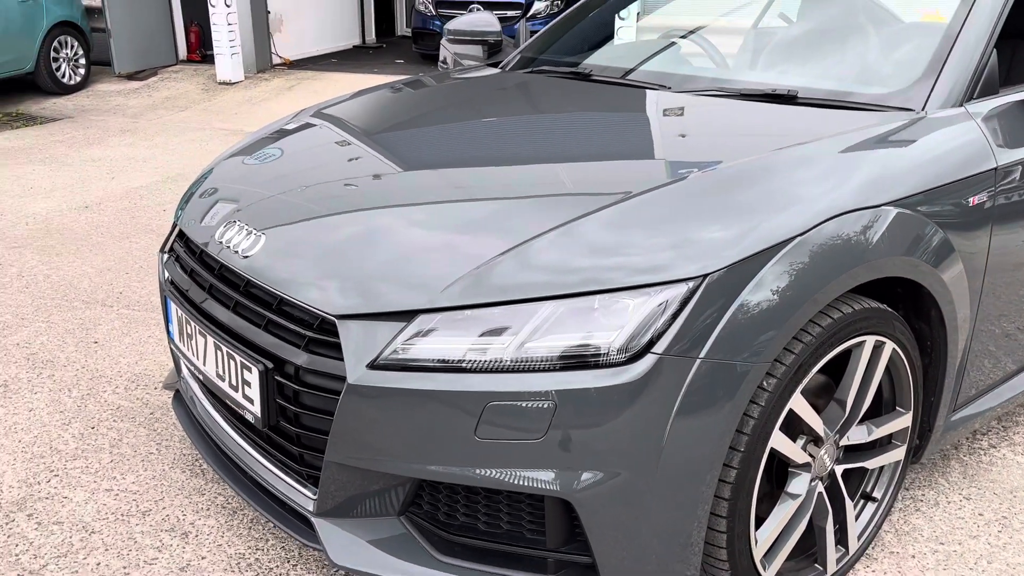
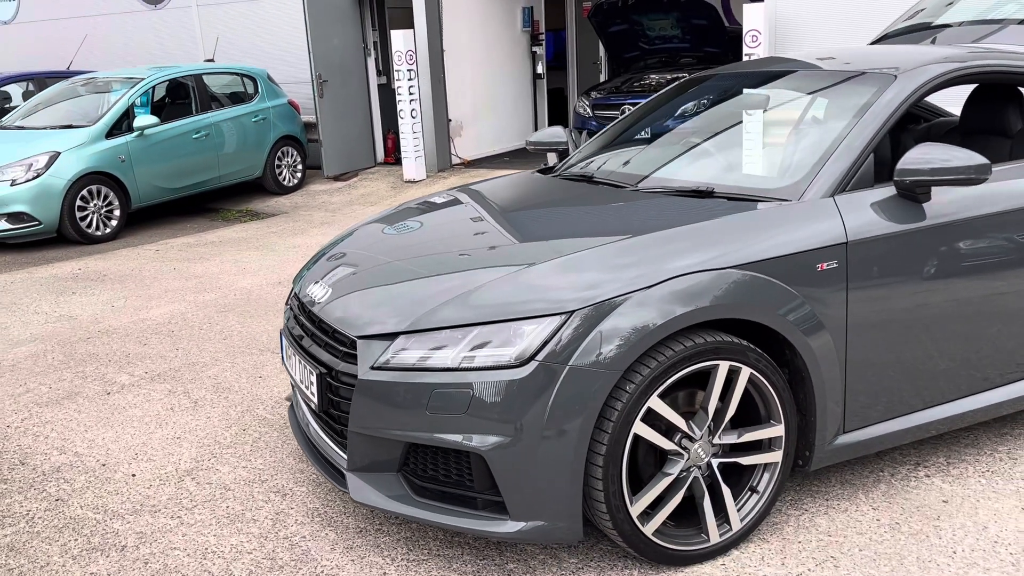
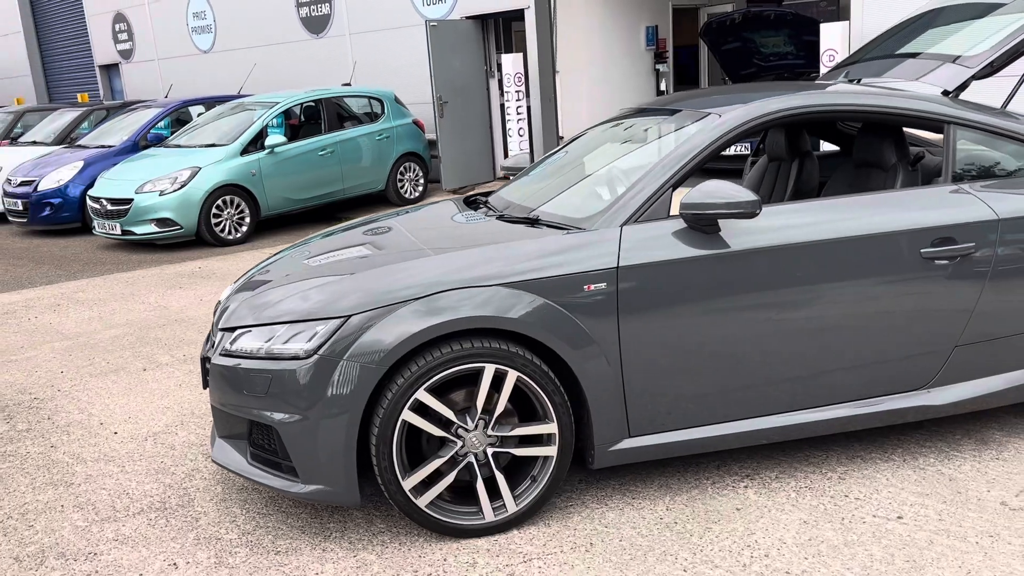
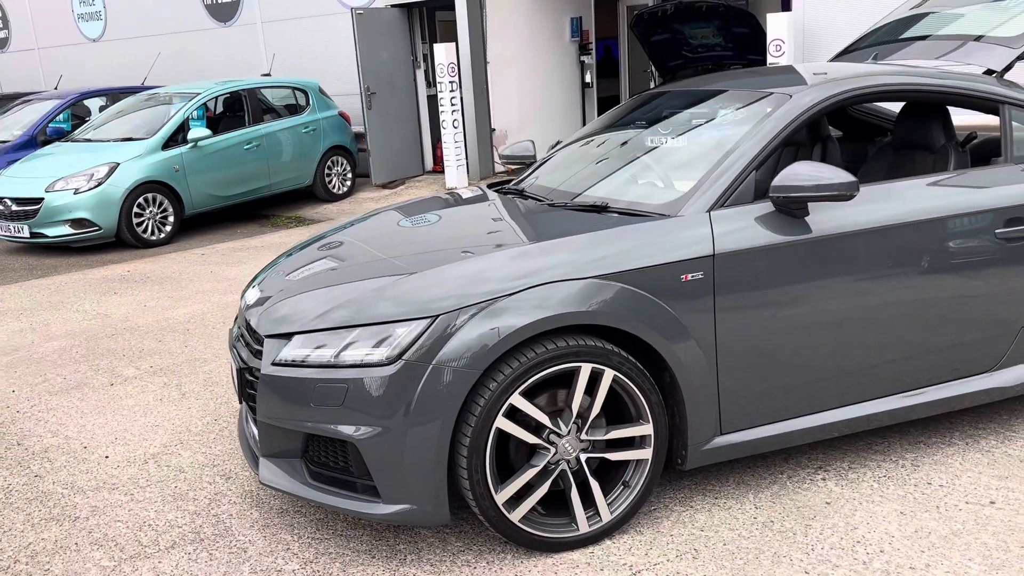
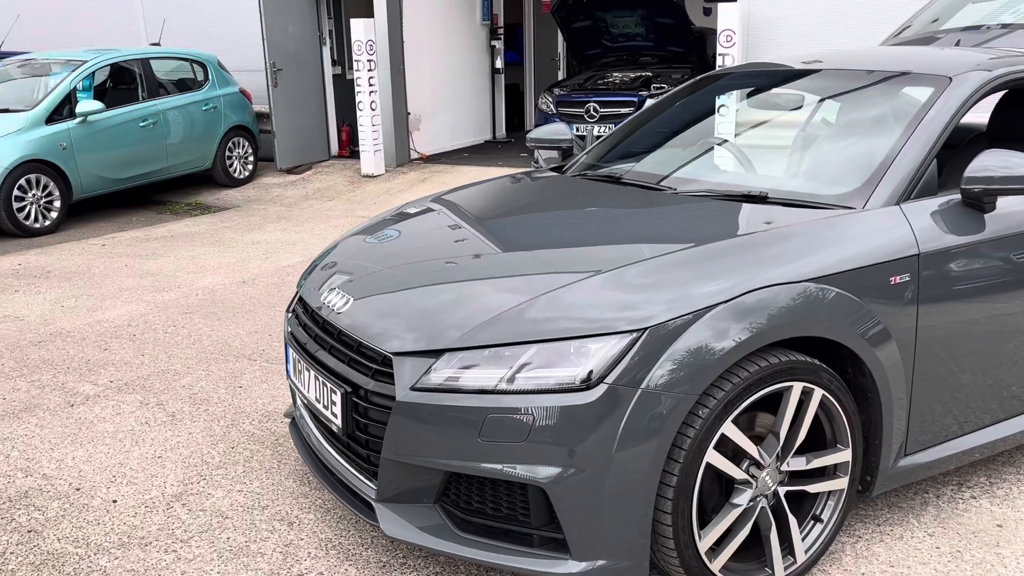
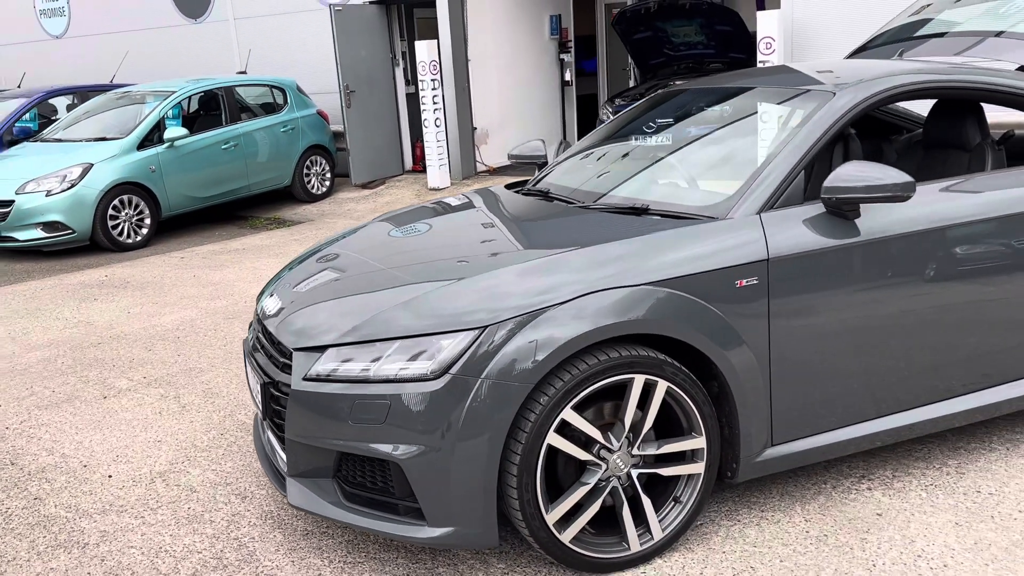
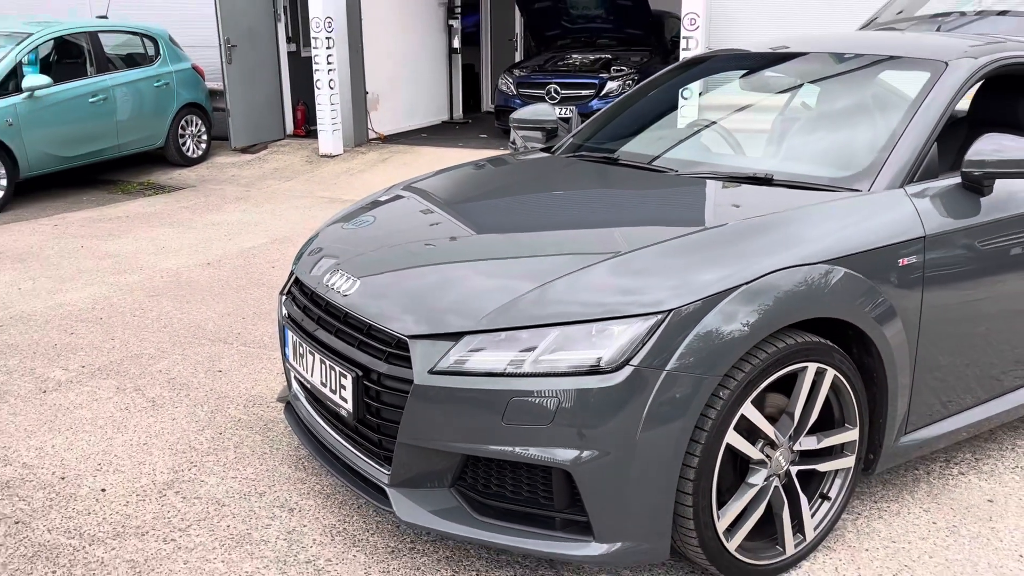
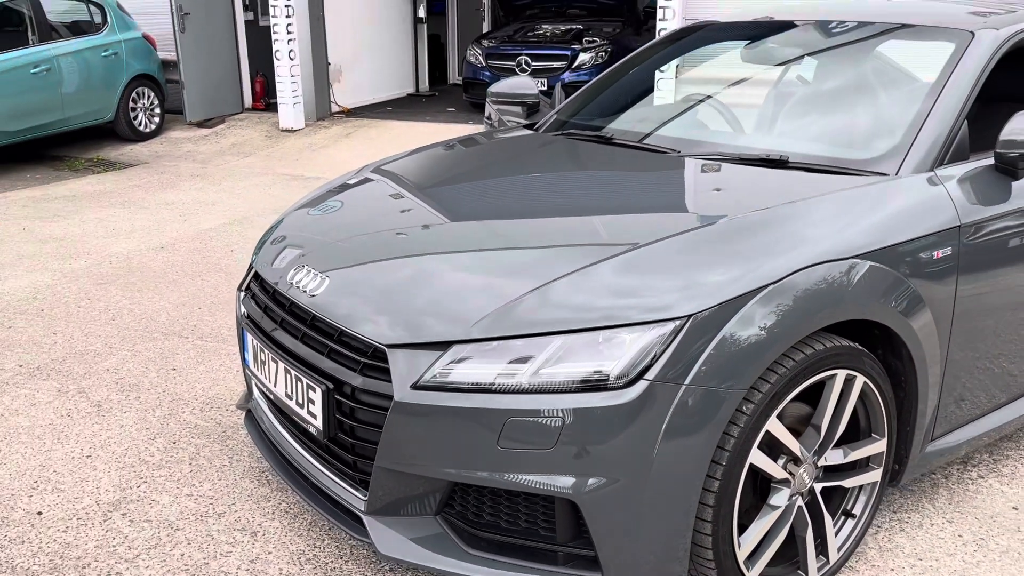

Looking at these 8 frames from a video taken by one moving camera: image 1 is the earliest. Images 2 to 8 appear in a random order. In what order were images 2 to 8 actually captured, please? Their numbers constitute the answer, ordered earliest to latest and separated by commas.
8, 7, 5, 2, 6, 4, 3
